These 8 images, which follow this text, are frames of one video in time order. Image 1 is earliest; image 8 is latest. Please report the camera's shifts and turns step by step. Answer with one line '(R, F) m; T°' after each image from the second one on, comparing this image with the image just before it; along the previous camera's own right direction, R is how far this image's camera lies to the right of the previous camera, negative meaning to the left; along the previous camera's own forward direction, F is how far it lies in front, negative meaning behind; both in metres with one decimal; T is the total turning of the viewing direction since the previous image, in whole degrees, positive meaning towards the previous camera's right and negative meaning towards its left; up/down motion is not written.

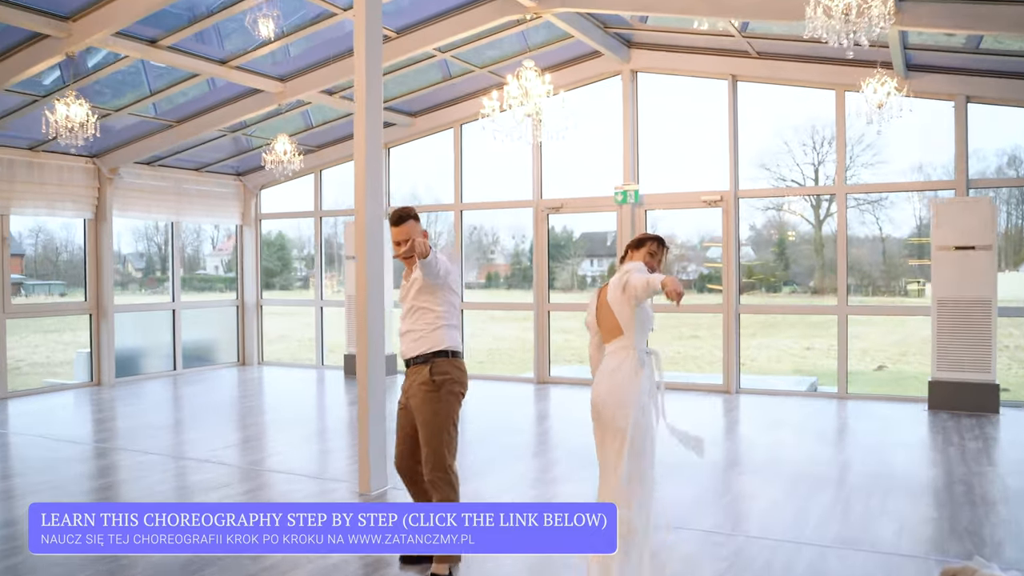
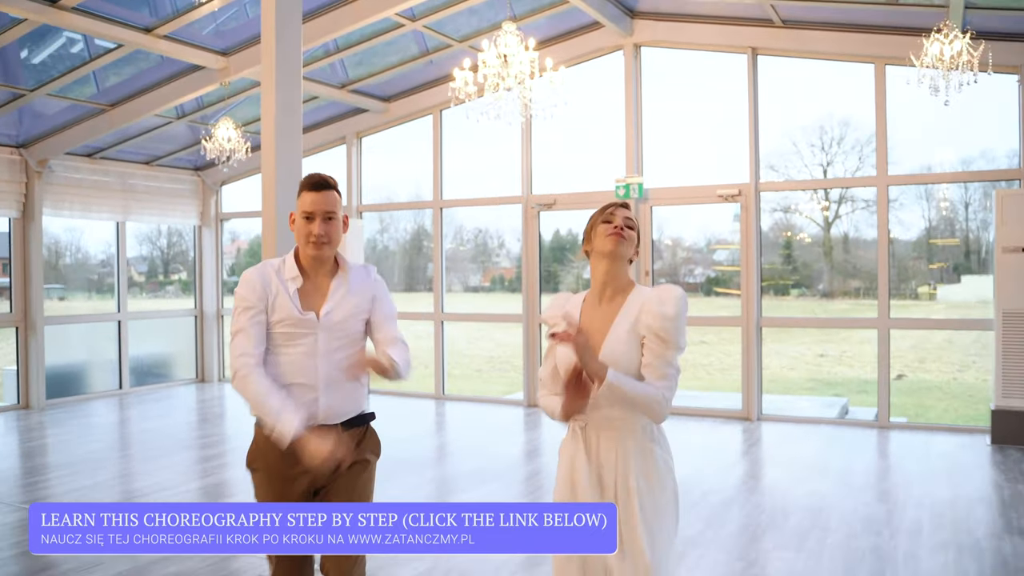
(+0.2, +1.2) m; 0°
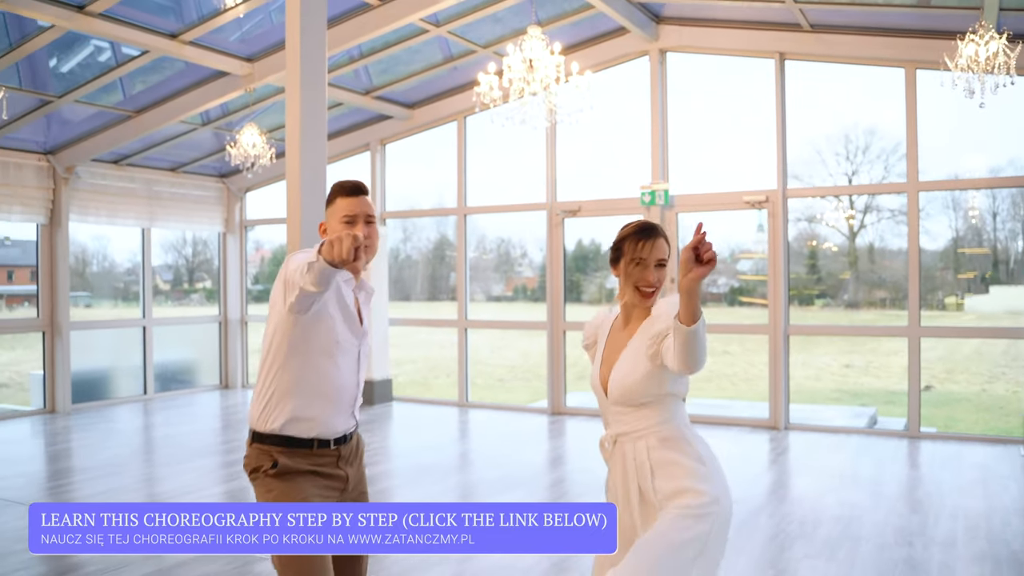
(0.0, 0.0) m; -1°
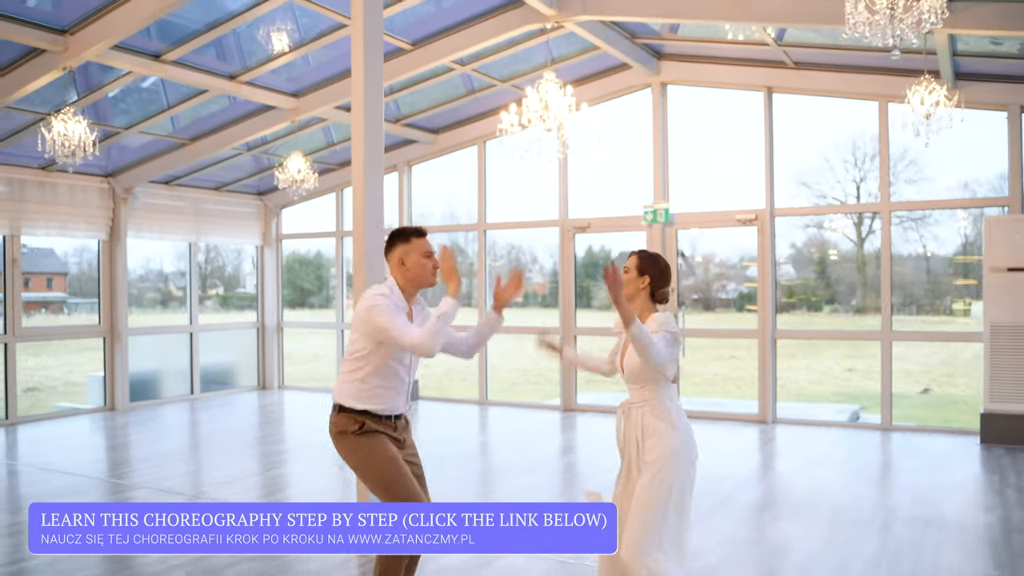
(-0.1, -0.9) m; -1°
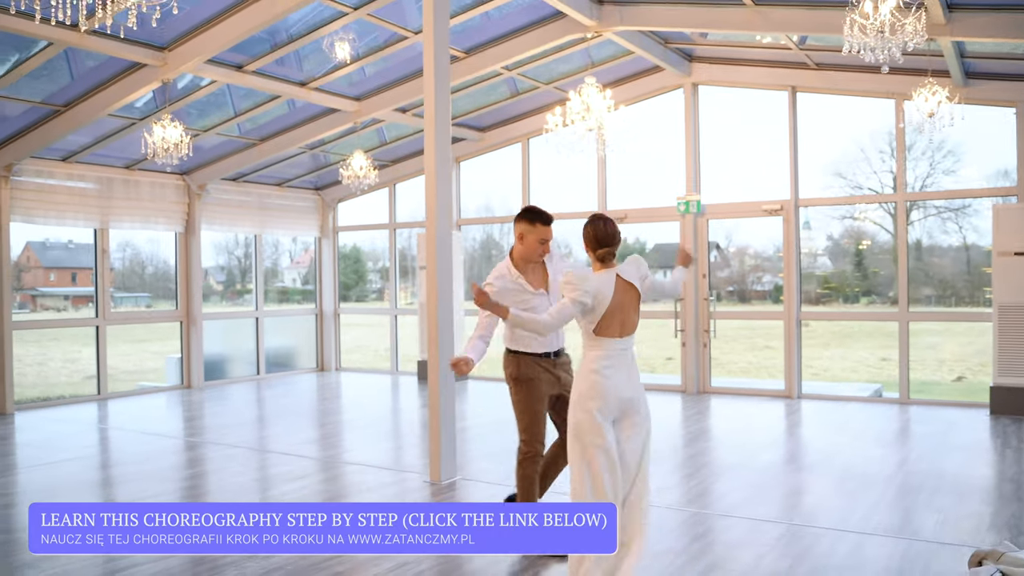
(-0.1, -0.7) m; -2°
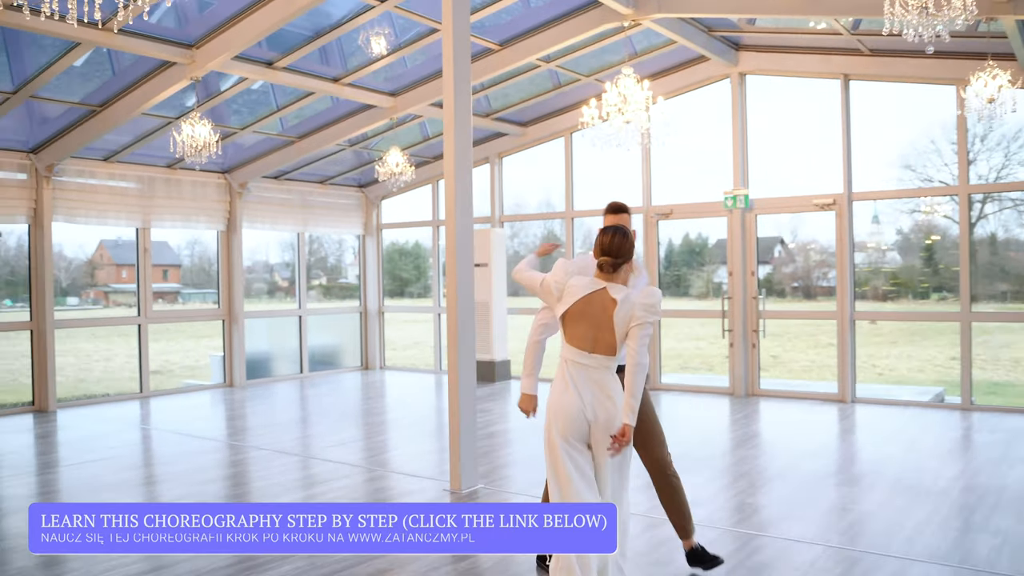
(+0.2, +0.2) m; -4°
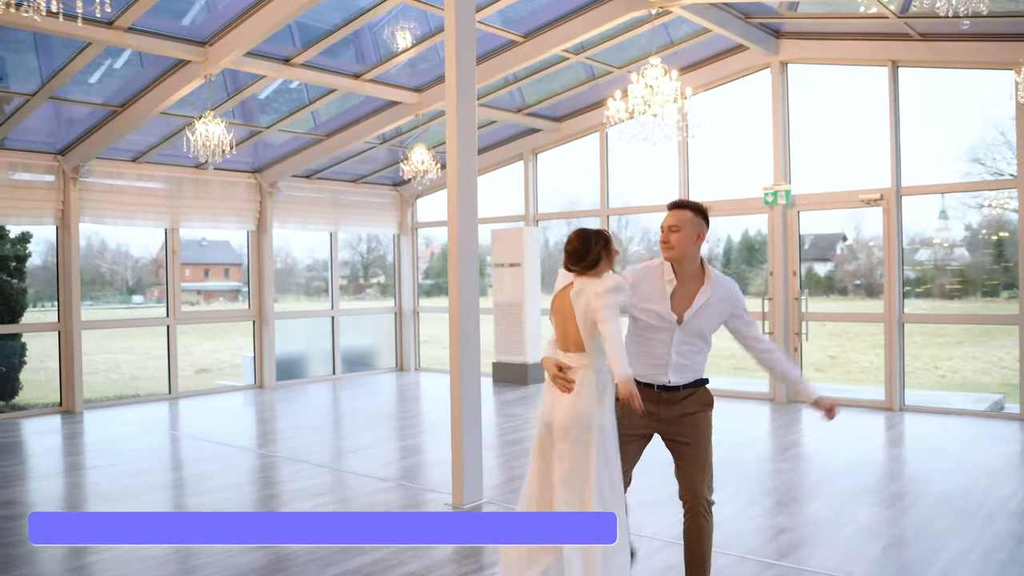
(+0.3, +0.3) m; -4°
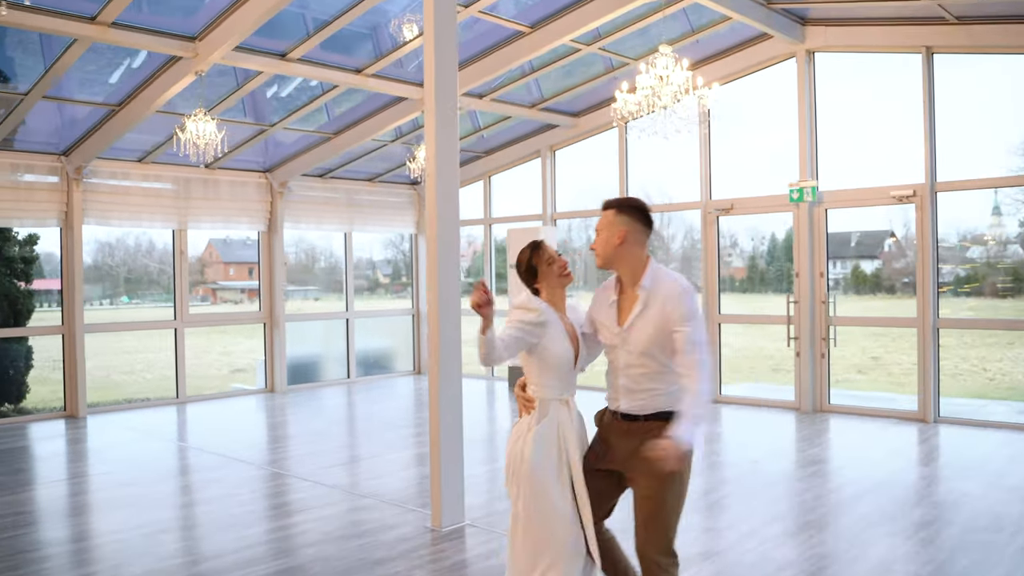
(+0.3, +0.4) m; -3°
